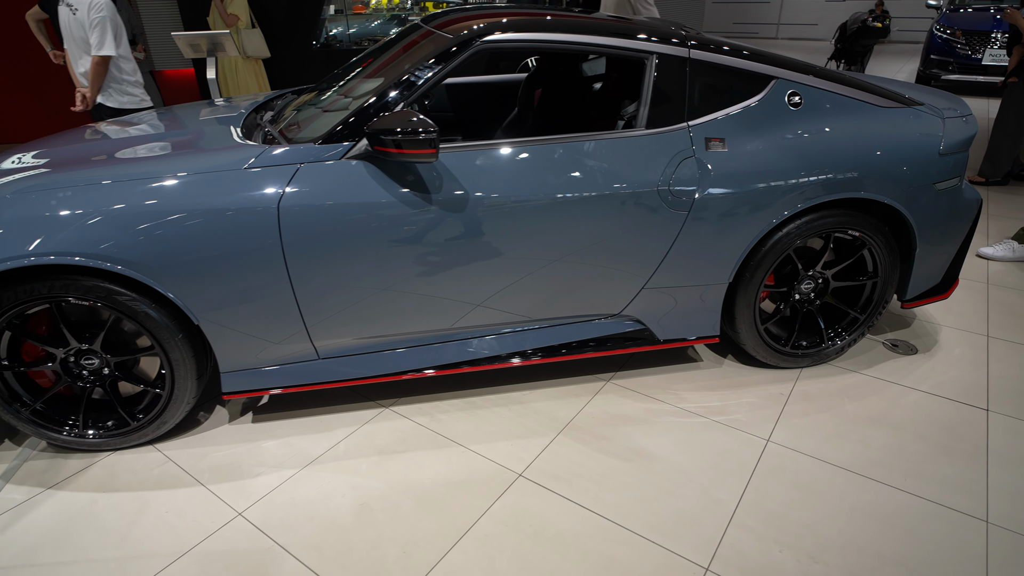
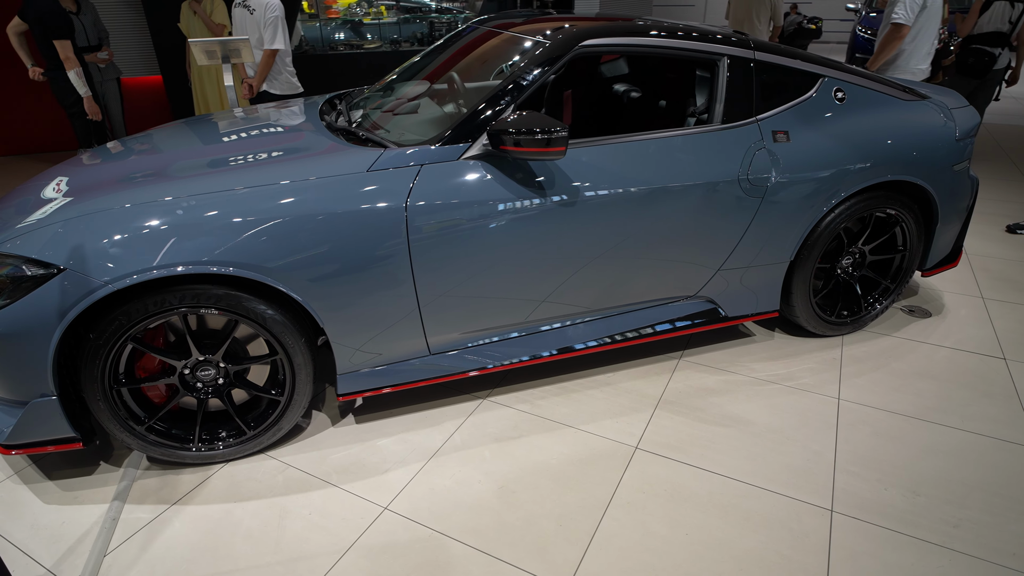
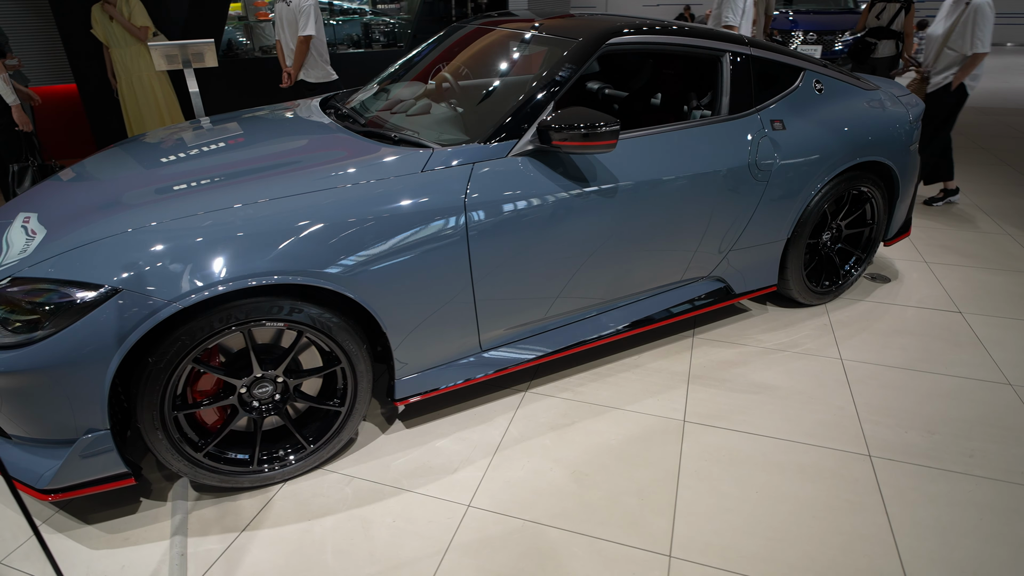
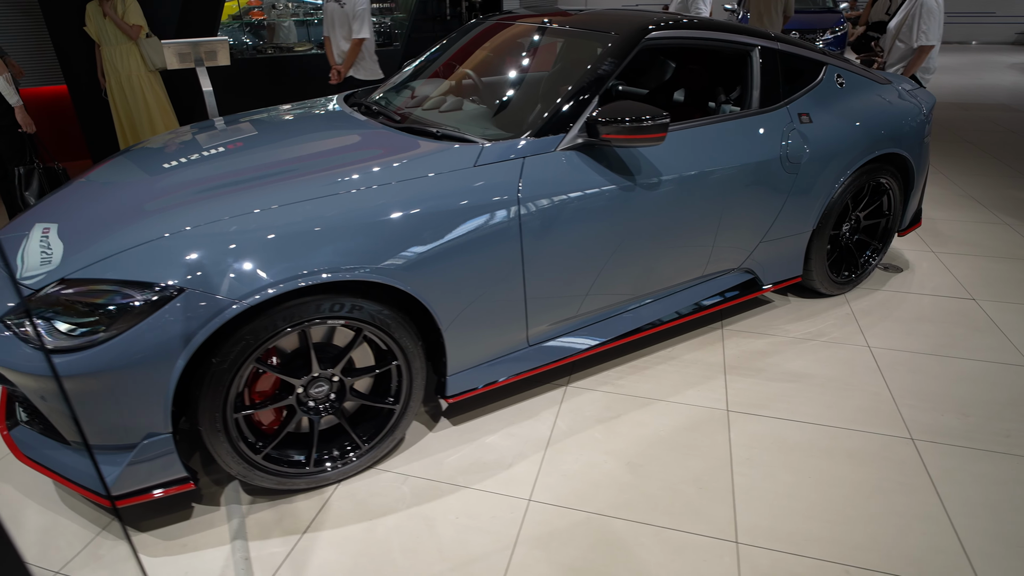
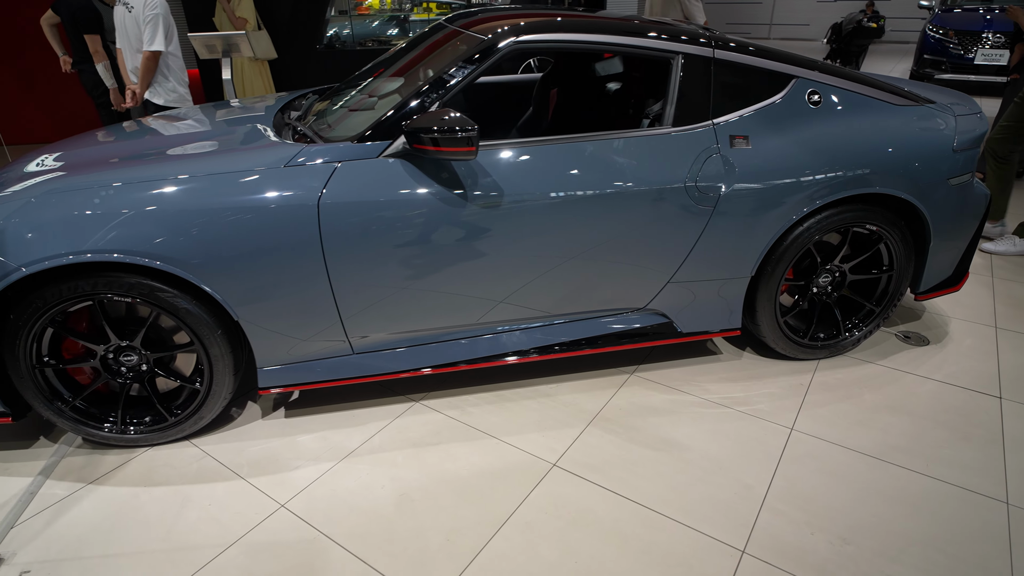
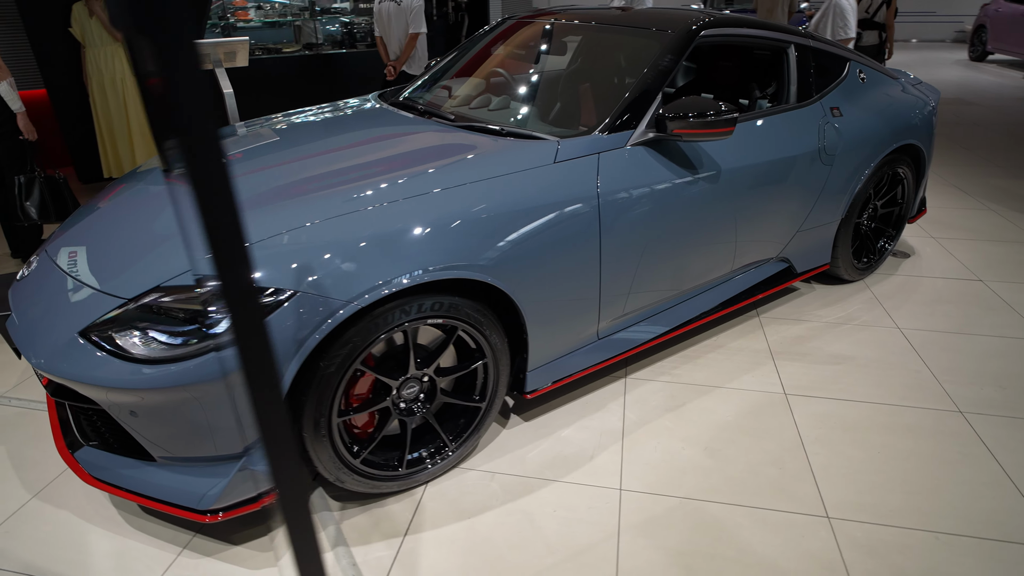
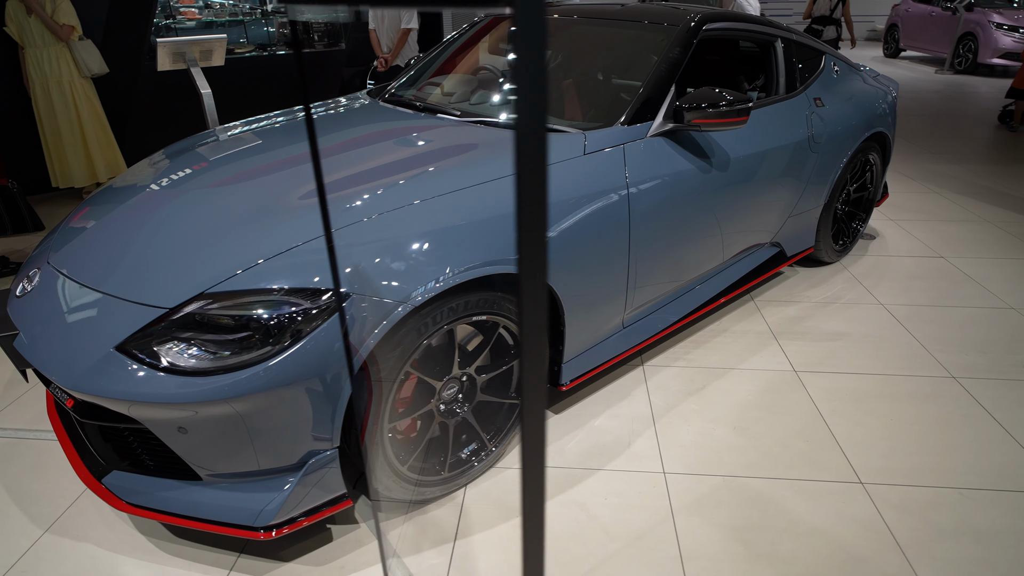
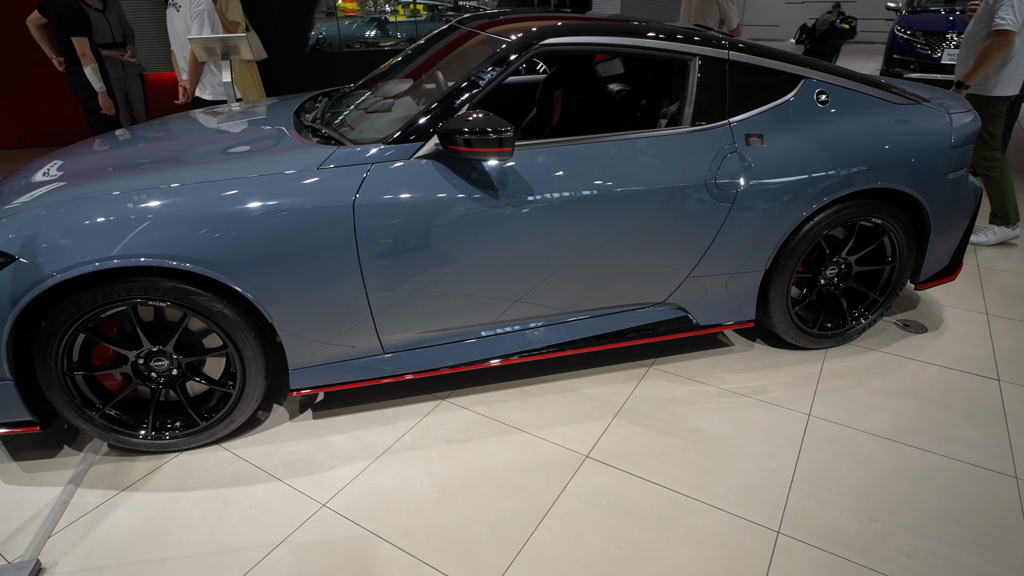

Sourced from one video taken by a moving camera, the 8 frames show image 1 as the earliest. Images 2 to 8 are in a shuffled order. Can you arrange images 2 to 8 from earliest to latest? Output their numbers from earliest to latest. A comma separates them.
5, 8, 2, 3, 4, 6, 7
